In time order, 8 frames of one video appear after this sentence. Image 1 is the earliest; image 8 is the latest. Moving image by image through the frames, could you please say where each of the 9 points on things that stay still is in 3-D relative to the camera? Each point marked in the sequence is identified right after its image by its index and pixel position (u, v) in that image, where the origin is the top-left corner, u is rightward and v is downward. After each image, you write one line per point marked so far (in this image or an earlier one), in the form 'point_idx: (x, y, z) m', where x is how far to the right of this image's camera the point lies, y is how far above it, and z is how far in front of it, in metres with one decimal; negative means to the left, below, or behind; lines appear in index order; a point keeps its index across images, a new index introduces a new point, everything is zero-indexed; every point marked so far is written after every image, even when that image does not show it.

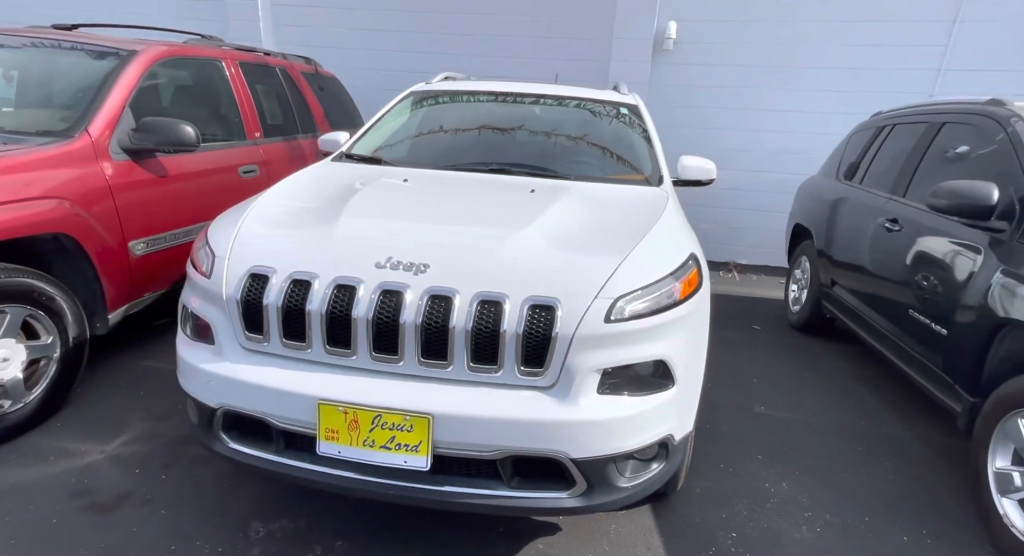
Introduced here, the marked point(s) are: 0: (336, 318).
0: (-0.5, -0.1, +1.8) m
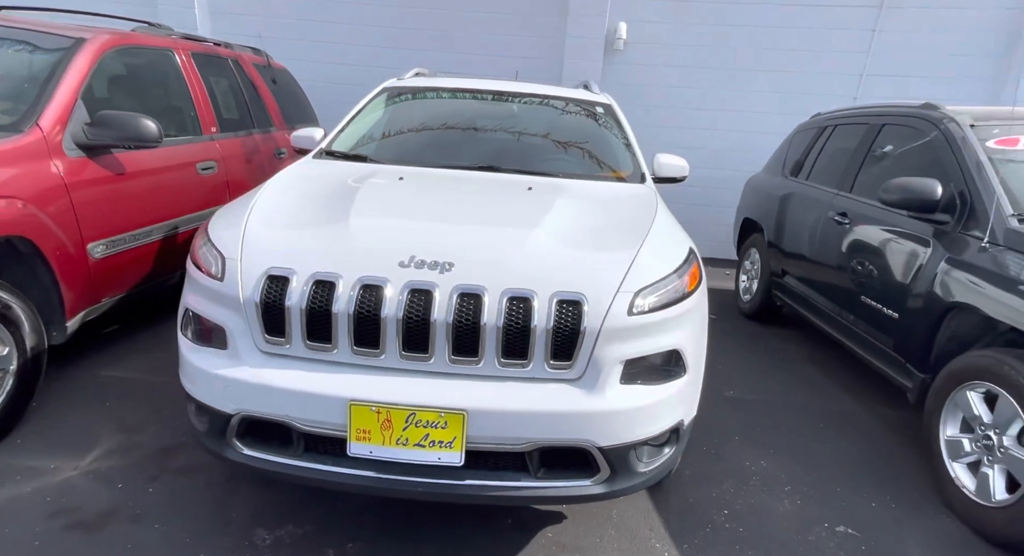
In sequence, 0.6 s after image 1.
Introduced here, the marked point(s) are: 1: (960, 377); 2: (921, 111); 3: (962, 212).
0: (-0.4, -0.1, +1.8) m
1: (+1.8, -0.4, +2.6) m
2: (+2.2, +0.9, +3.4) m
3: (+2.0, +0.3, +2.8) m
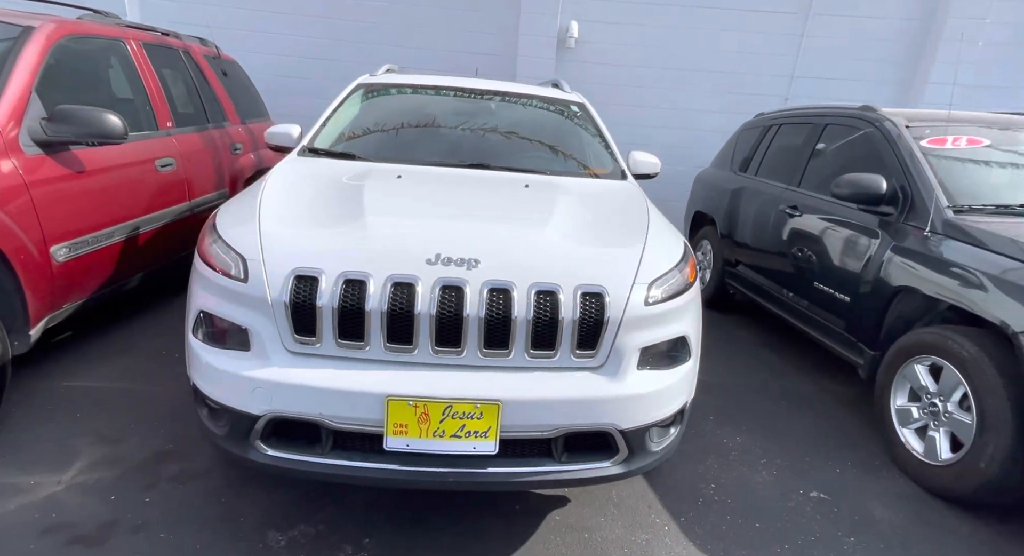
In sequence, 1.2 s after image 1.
0: (-0.3, -0.1, +1.8) m
1: (+1.8, -0.3, +2.9) m
2: (+2.1, +1.0, +3.7) m
3: (+1.9, +0.4, +3.1) m
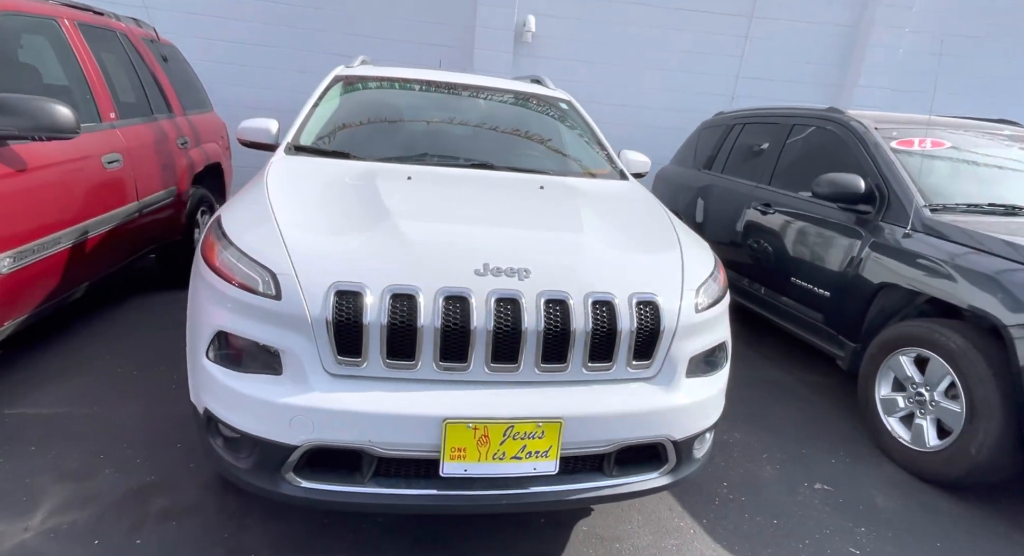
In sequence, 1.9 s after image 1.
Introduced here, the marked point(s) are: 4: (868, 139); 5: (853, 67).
0: (-0.2, -0.1, +1.7) m
1: (+1.8, -0.3, +3.0) m
2: (+2.0, +1.0, +3.9) m
3: (+1.9, +0.4, +3.3) m
4: (+2.0, +0.8, +3.5) m
5: (+3.6, +2.2, +6.5) m
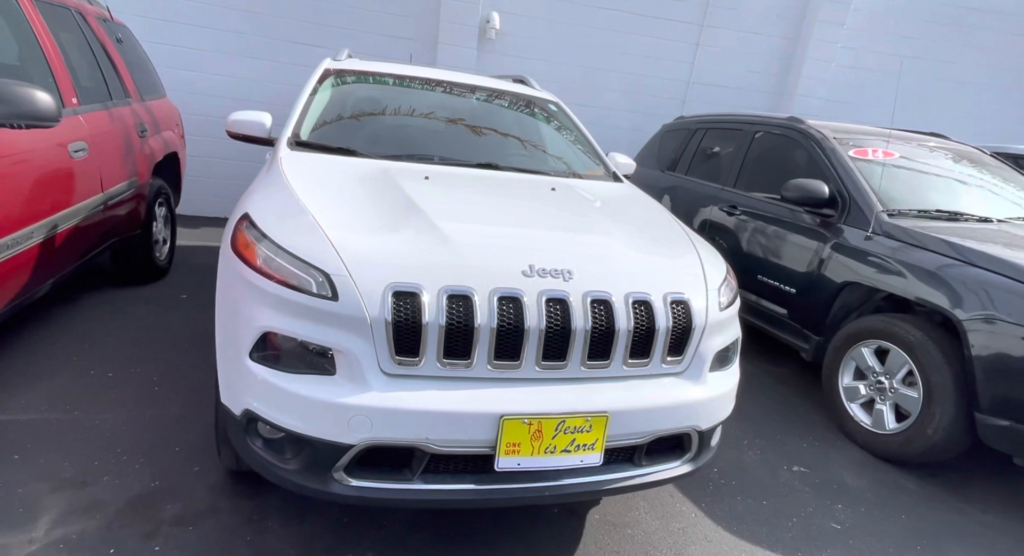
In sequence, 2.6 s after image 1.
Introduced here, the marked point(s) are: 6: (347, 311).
0: (0.0, -0.1, +1.8) m
1: (+1.8, -0.3, +3.3) m
2: (+1.8, +1.0, +4.2) m
3: (+1.9, +0.4, +3.5) m
4: (+1.9, +0.8, +3.8) m
5: (+3.1, +2.2, +7.0) m
6: (-0.4, -0.1, +1.7) m
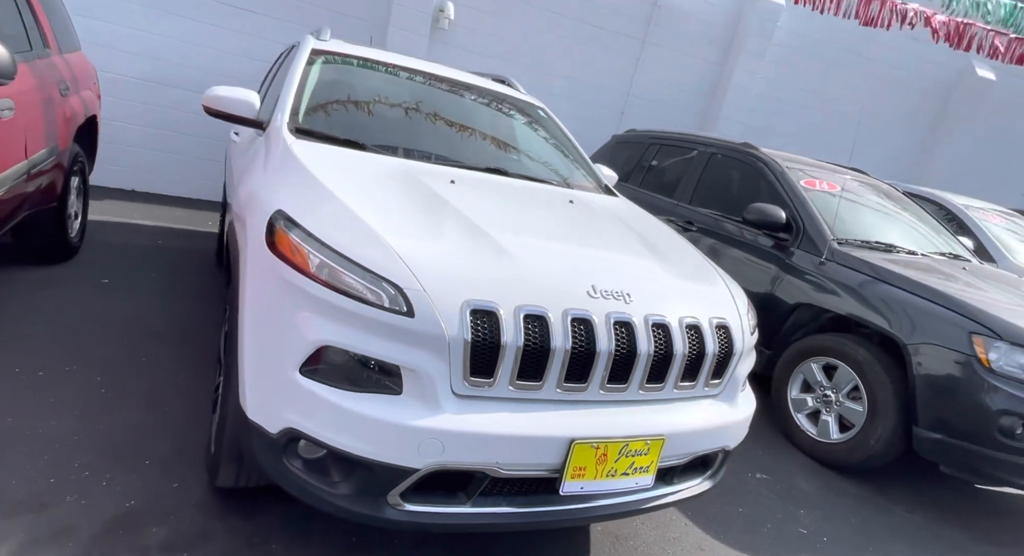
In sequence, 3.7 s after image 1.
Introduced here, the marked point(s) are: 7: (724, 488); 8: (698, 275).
0: (+0.2, -0.2, +1.7) m
1: (+1.7, -0.4, +3.6) m
2: (+1.6, +0.9, +4.4) m
3: (+1.7, +0.3, +3.8) m
4: (+1.7, +0.7, +4.1) m
5: (+2.4, +2.1, +7.4) m
6: (-0.2, -0.1, +1.6) m
7: (+1.0, -1.0, +3.0) m
8: (+0.6, 0.0, +2.2) m
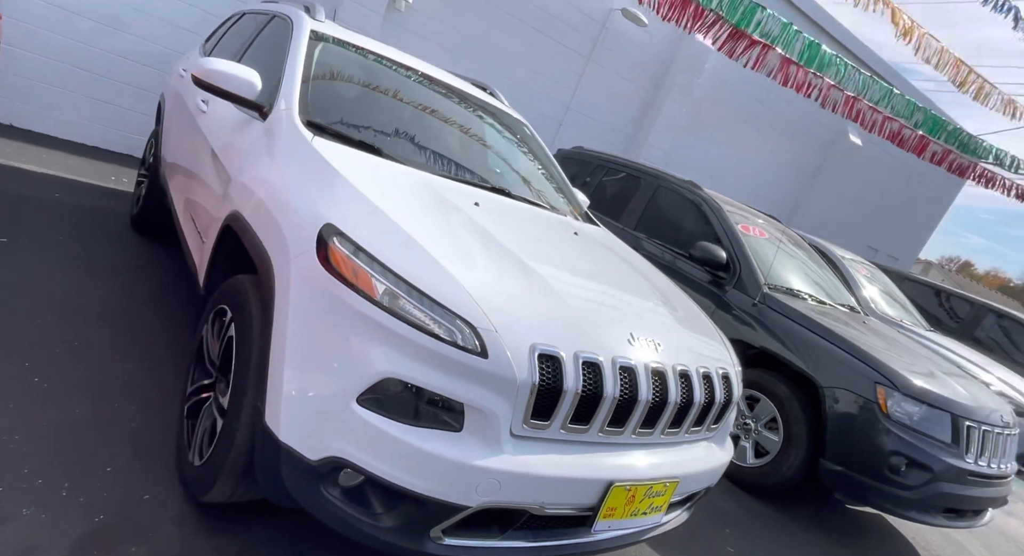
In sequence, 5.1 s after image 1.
0: (+0.3, -0.3, +1.8) m
1: (+1.4, -0.7, +3.9) m
2: (+1.3, +0.7, +4.7) m
3: (+1.4, 0.0, +4.2) m
4: (+1.5, +0.4, +4.4) m
5: (+1.6, +1.9, +7.8) m
6: (-0.1, -0.2, +1.6) m
7: (+0.8, -1.2, +3.2) m
8: (+0.7, -0.2, +2.4) m
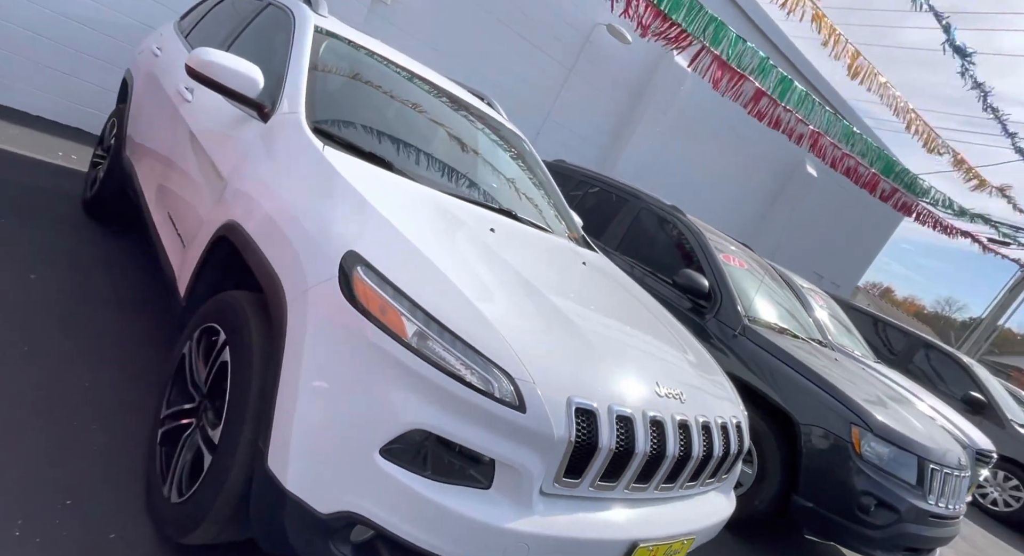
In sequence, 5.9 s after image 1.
0: (+0.4, -0.5, +1.7) m
1: (+1.2, -0.9, +3.9) m
2: (+1.2, +0.5, +4.7) m
3: (+1.3, -0.1, +4.2) m
4: (+1.3, +0.2, +4.4) m
5: (+1.3, +1.7, +7.8) m
6: (0.0, -0.3, +1.5) m
7: (+0.7, -1.3, +3.2) m
8: (+0.7, -0.3, +2.3) m
